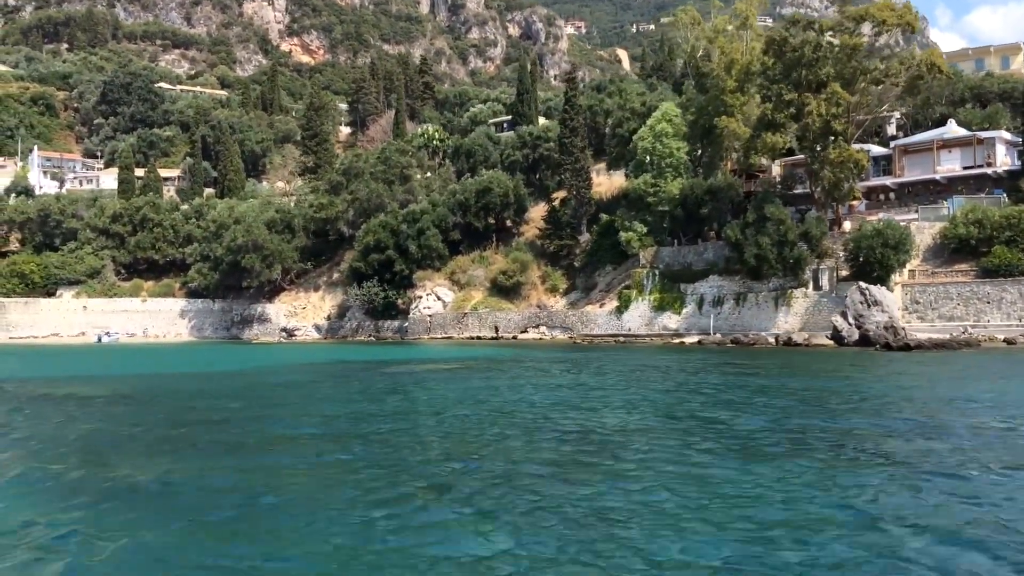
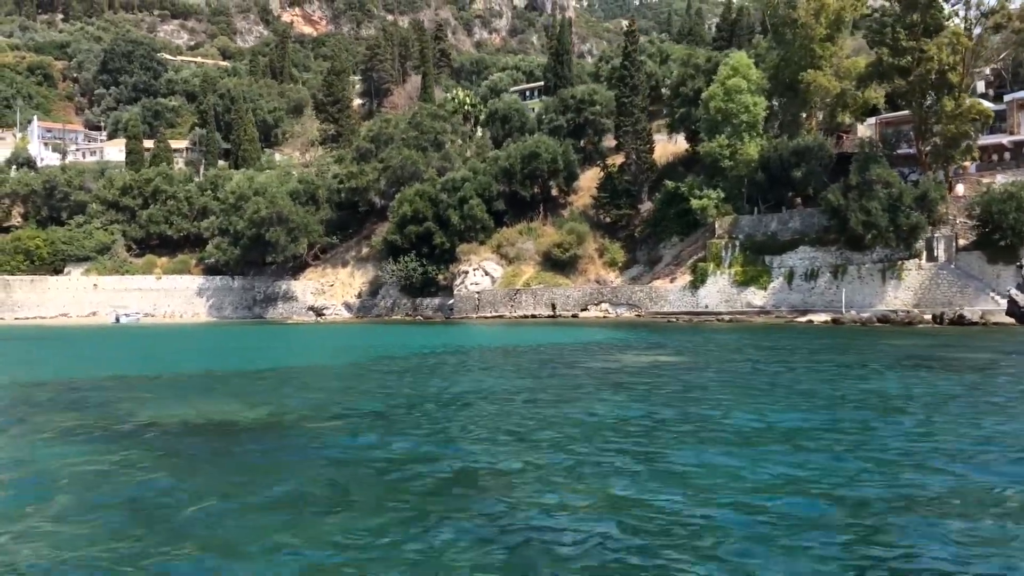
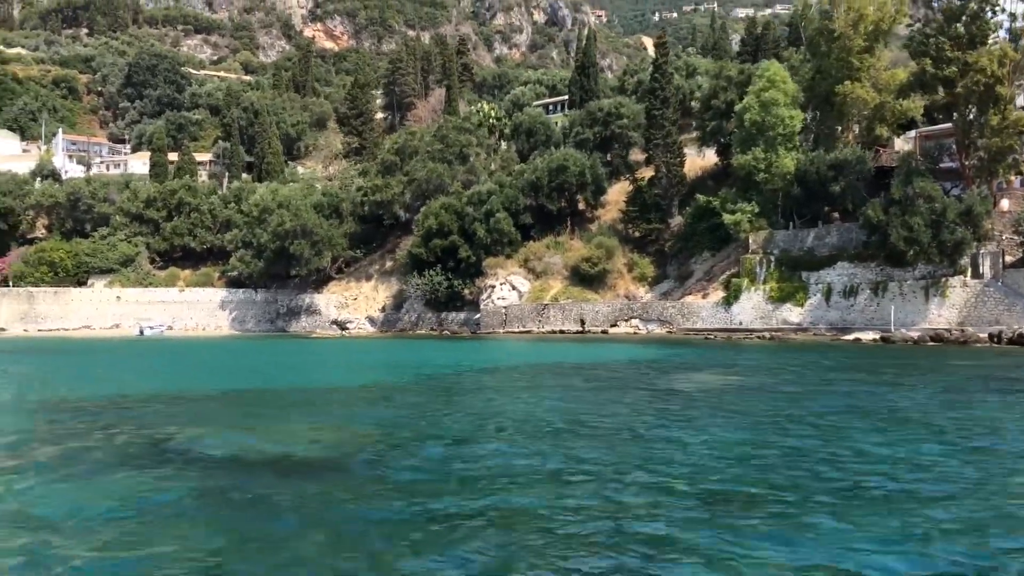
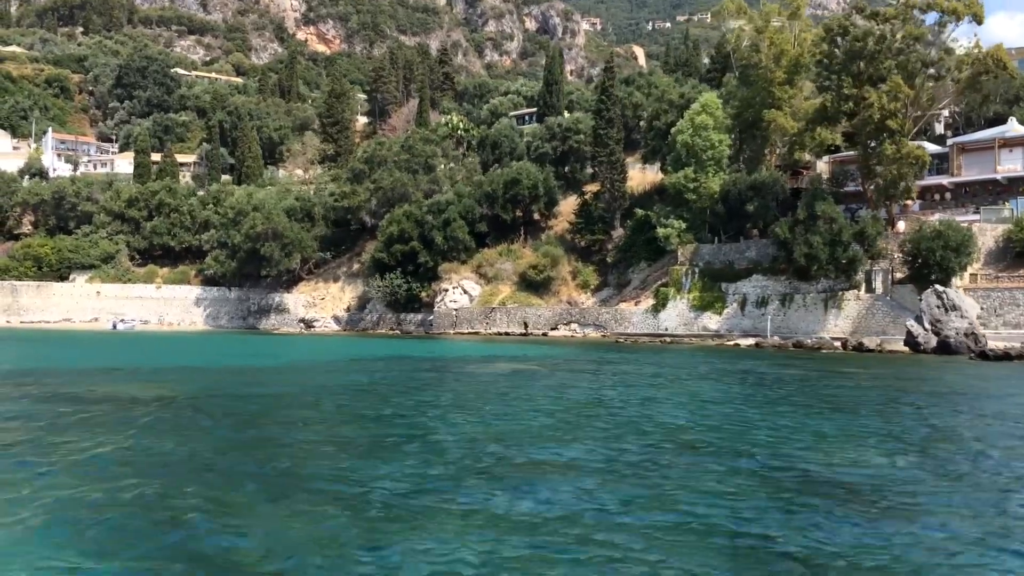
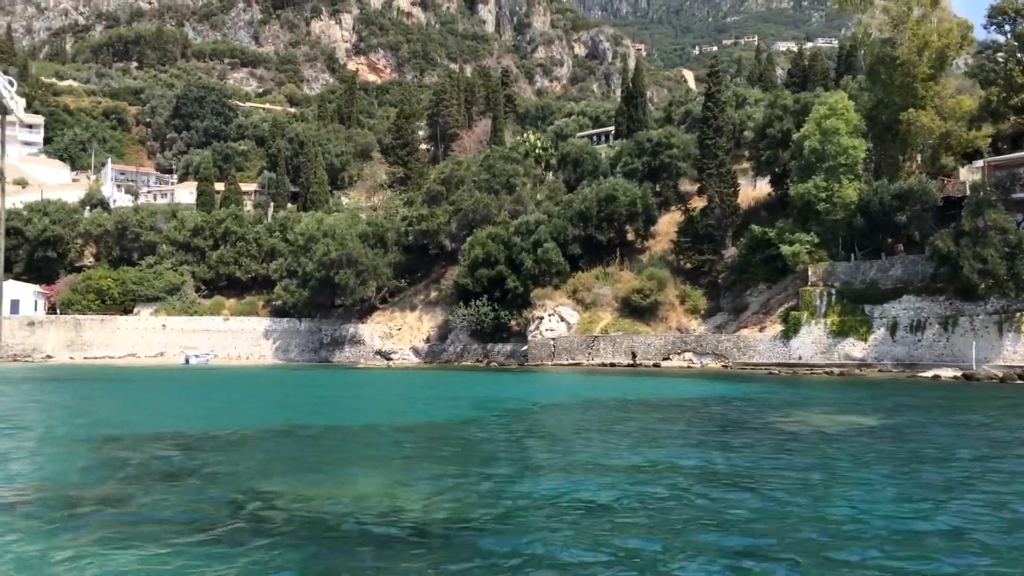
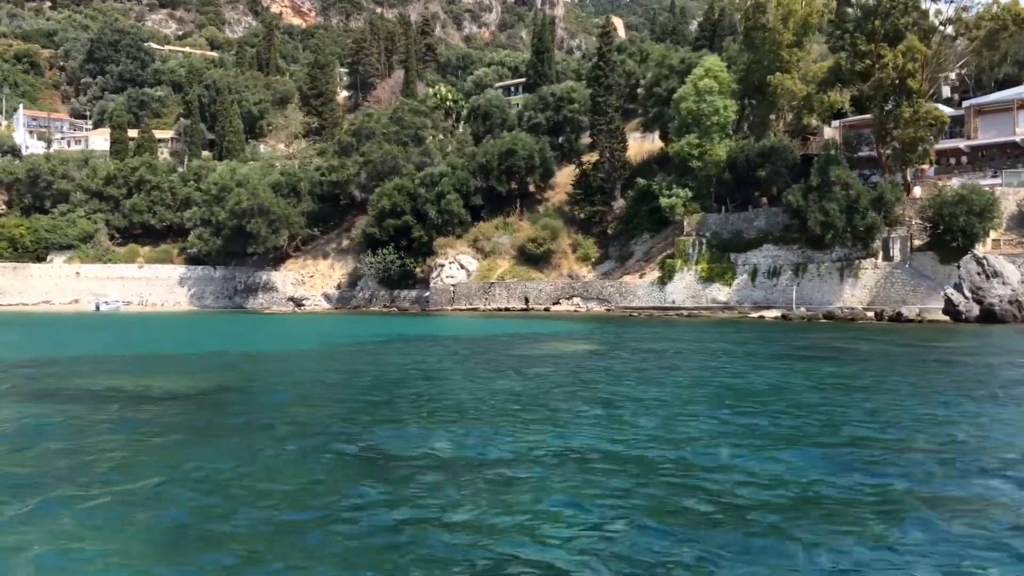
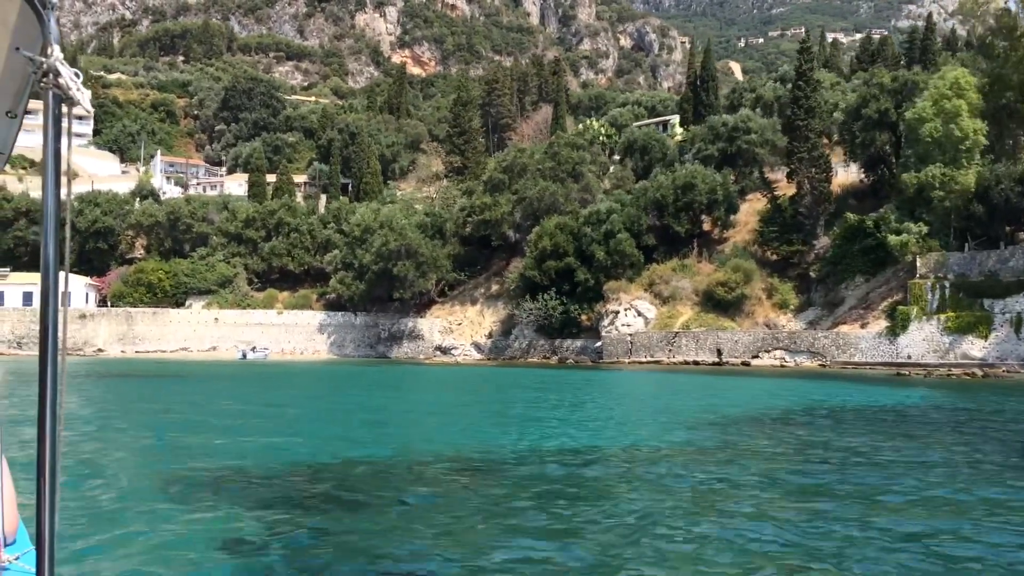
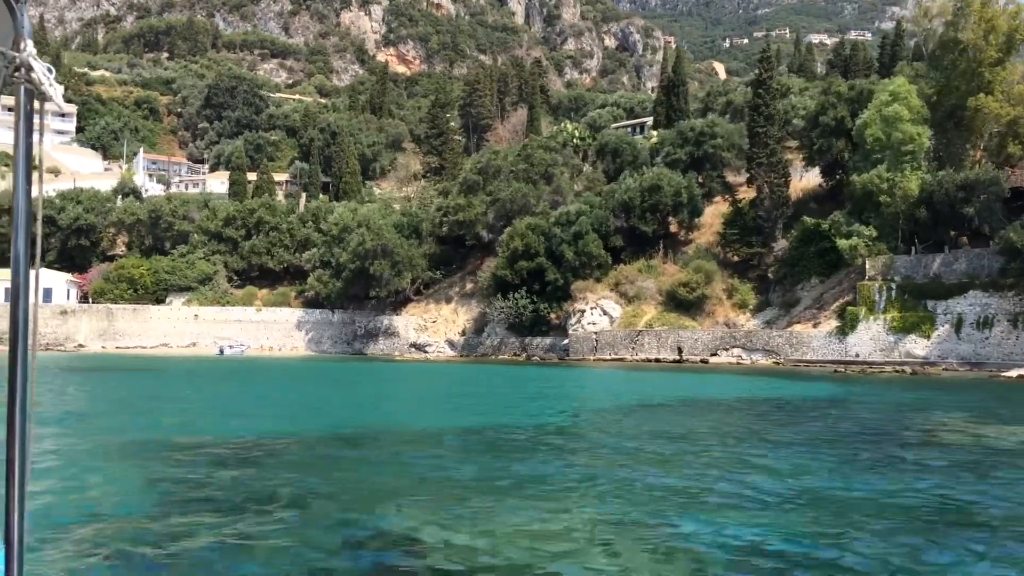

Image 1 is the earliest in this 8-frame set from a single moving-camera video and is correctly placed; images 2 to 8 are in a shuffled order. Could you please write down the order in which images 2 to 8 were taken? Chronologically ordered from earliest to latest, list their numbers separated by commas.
4, 6, 2, 3, 5, 8, 7
